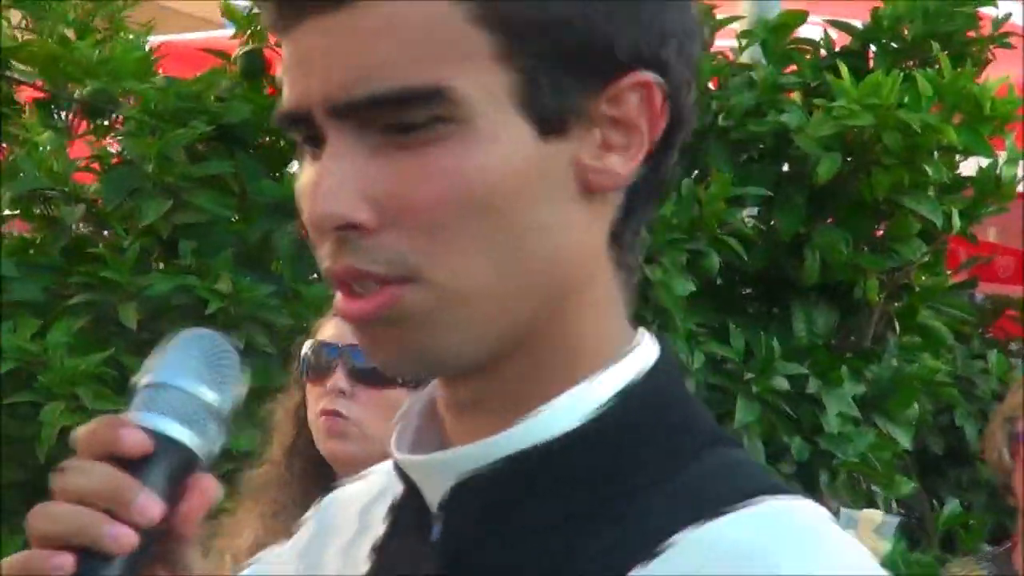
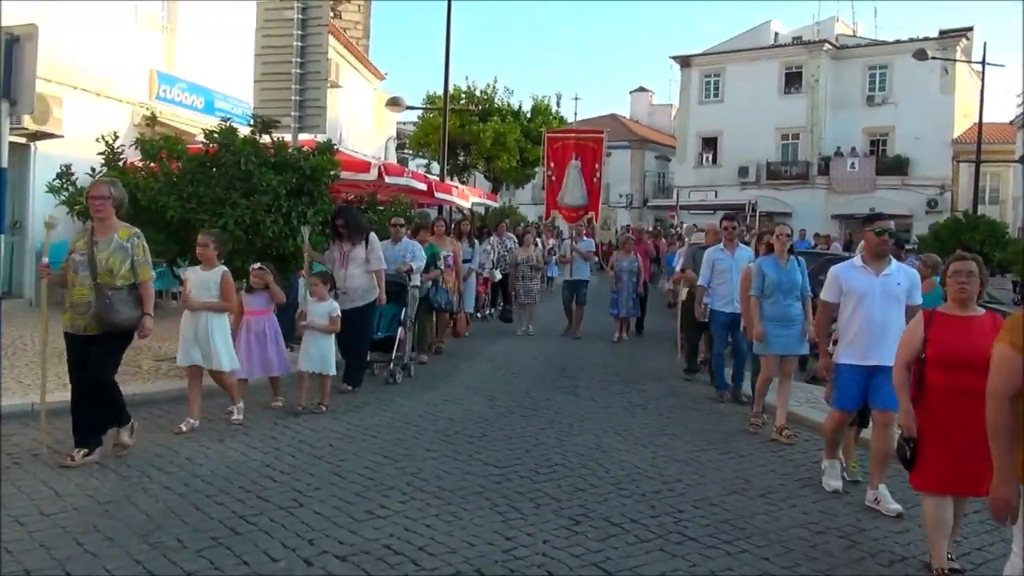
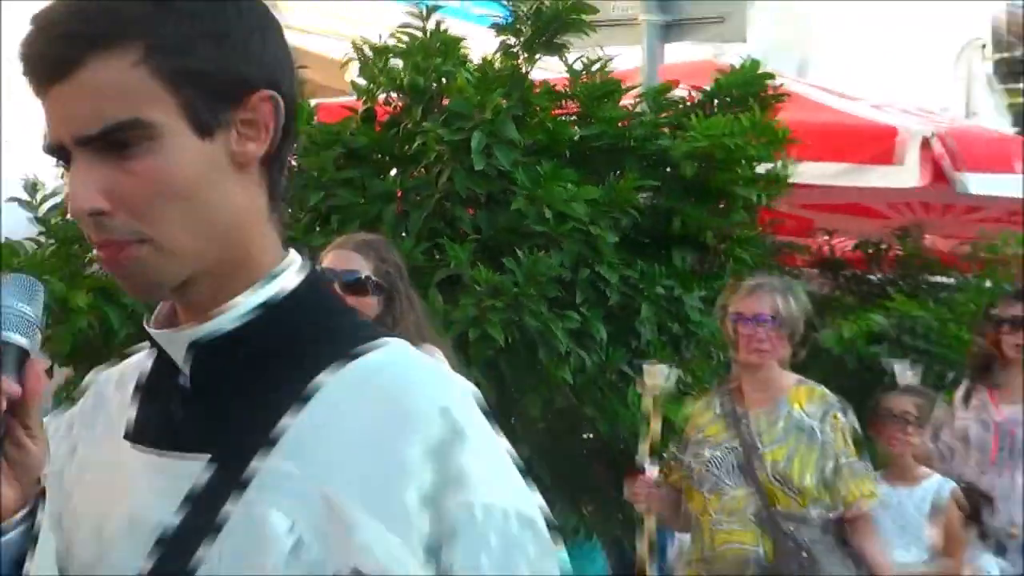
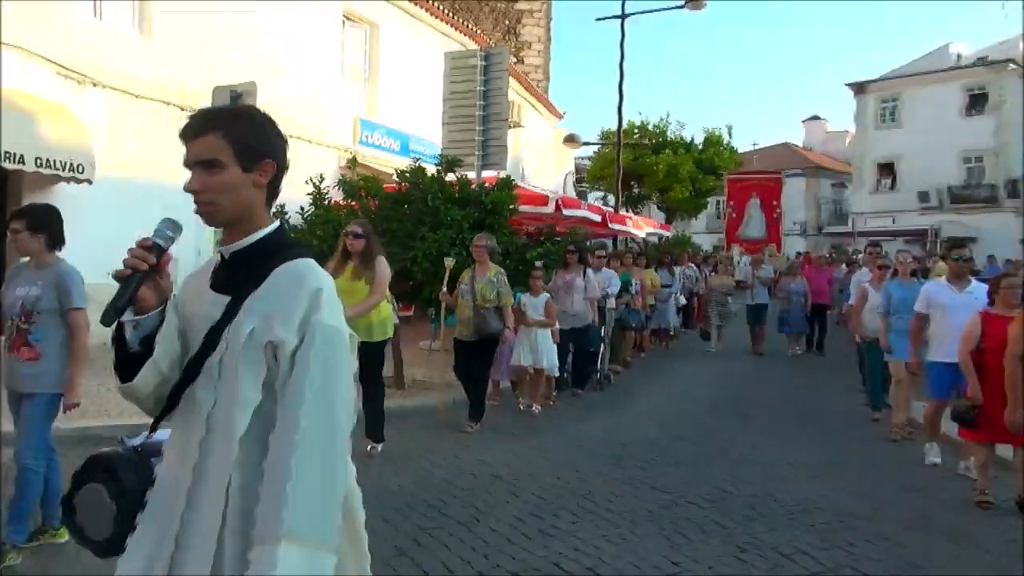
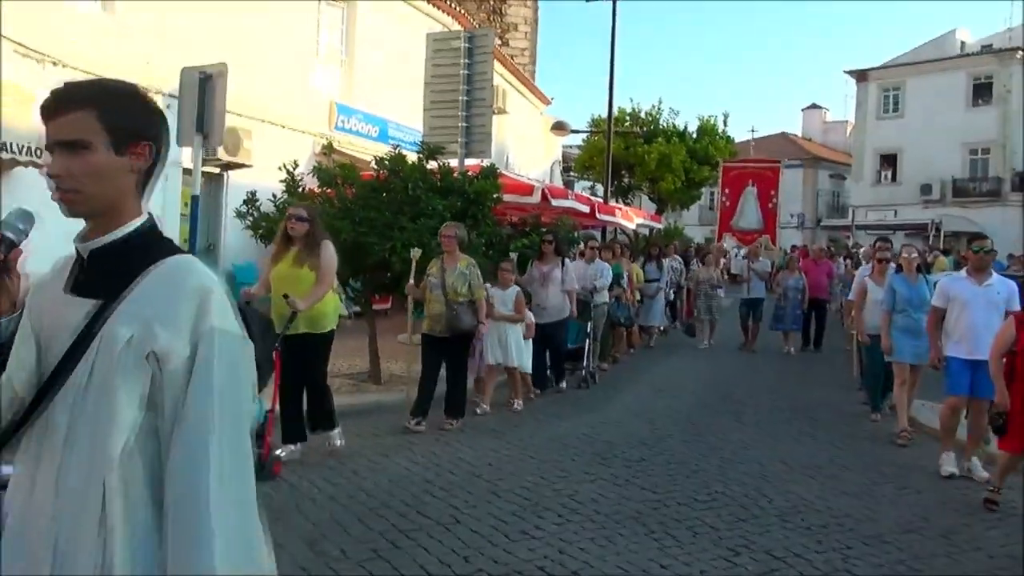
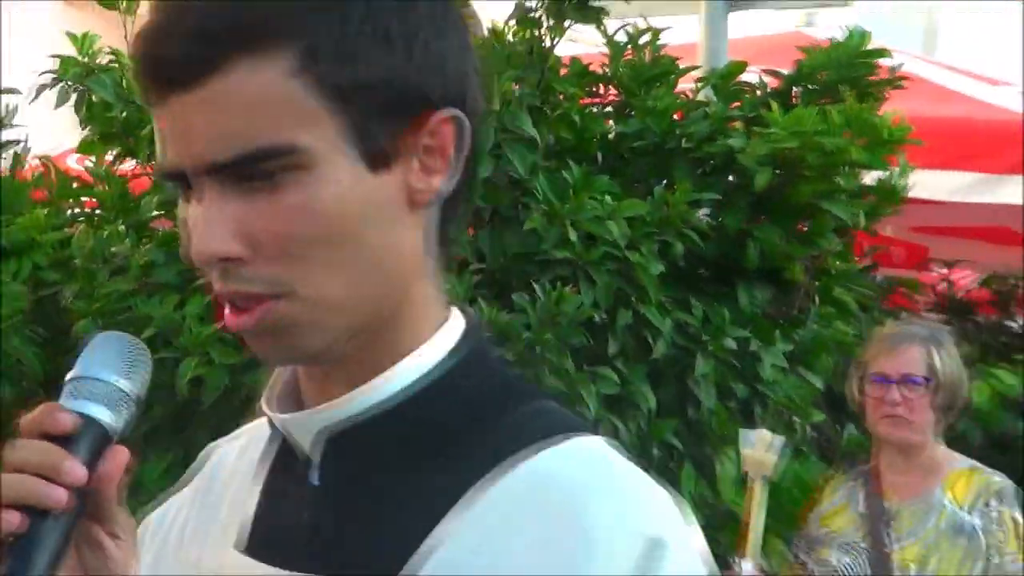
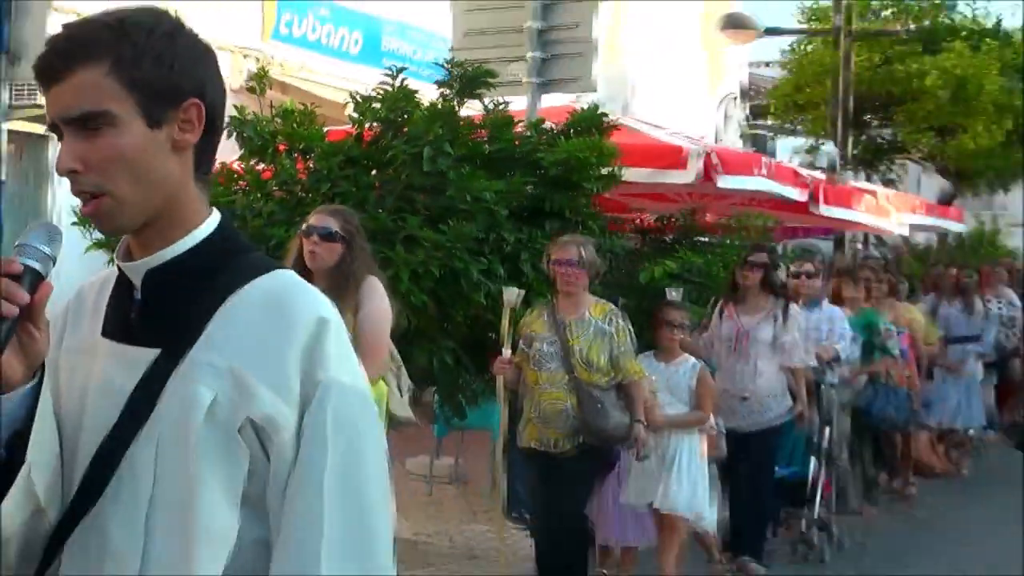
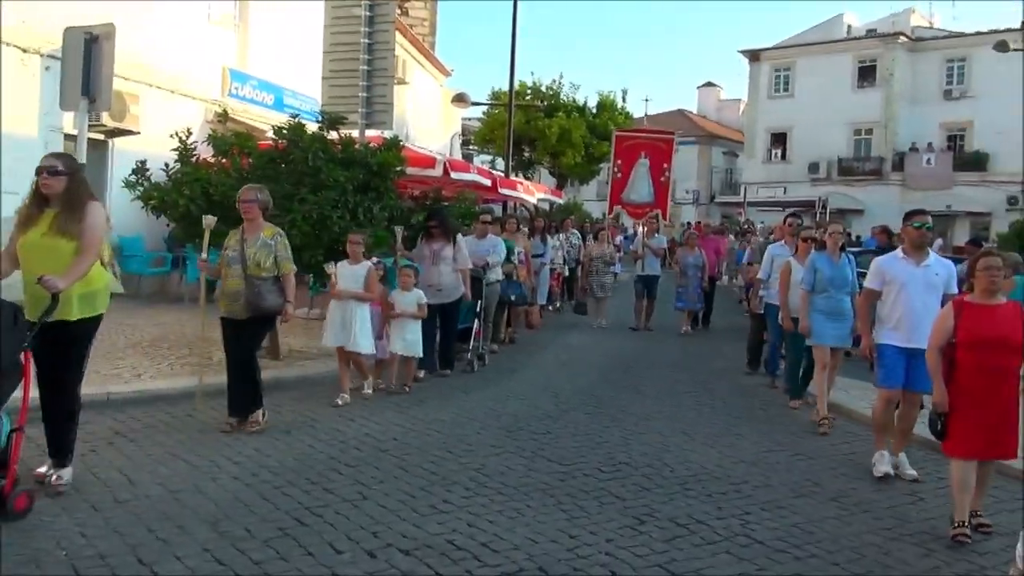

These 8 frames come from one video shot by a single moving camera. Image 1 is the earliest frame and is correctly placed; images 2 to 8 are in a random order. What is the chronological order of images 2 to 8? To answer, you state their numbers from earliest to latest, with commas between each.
6, 3, 7, 4, 5, 8, 2
